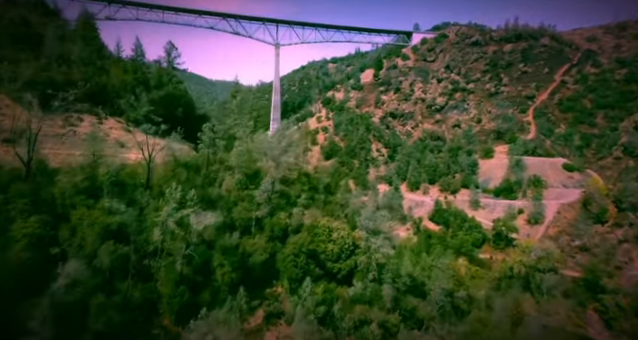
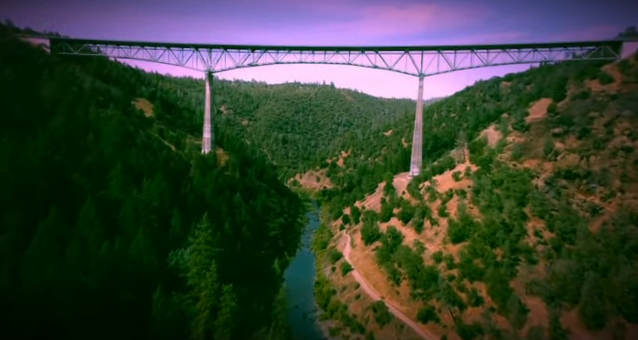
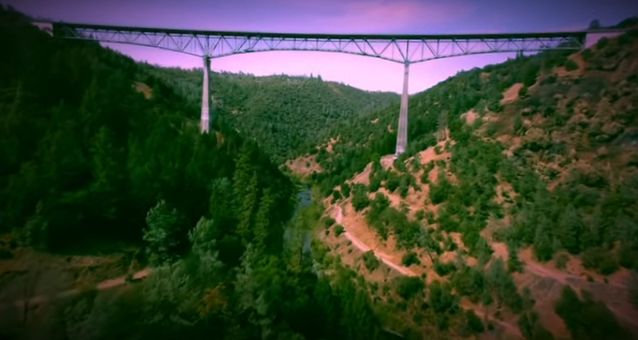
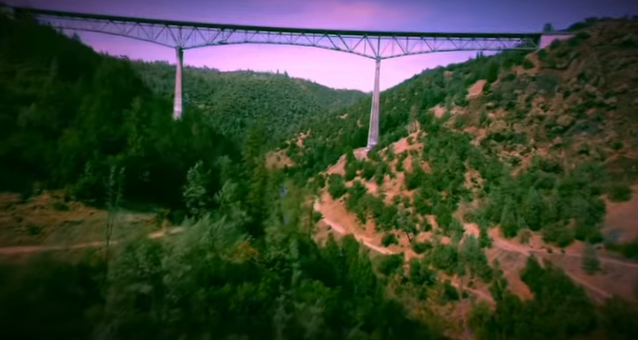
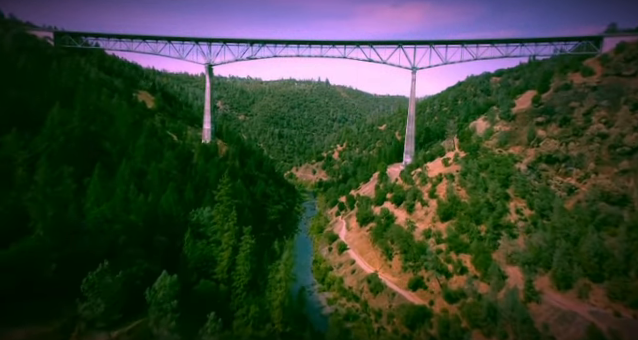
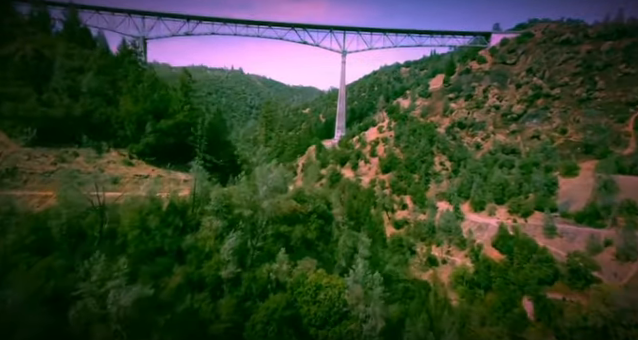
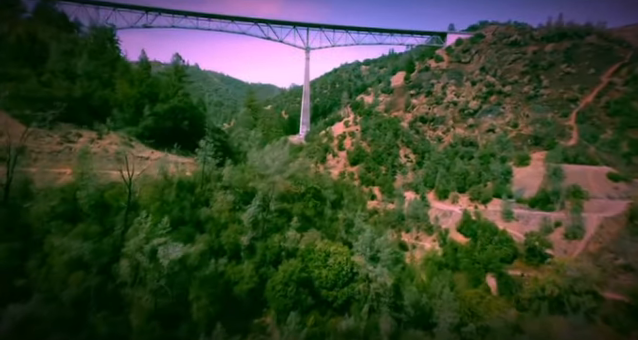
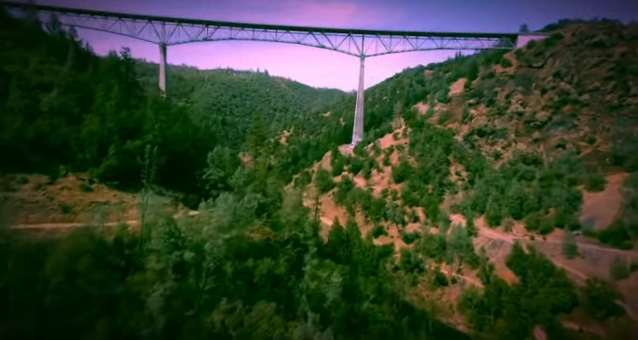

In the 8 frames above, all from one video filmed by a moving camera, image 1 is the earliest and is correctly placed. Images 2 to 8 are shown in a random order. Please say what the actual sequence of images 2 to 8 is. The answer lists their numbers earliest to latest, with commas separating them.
7, 6, 8, 4, 3, 5, 2
